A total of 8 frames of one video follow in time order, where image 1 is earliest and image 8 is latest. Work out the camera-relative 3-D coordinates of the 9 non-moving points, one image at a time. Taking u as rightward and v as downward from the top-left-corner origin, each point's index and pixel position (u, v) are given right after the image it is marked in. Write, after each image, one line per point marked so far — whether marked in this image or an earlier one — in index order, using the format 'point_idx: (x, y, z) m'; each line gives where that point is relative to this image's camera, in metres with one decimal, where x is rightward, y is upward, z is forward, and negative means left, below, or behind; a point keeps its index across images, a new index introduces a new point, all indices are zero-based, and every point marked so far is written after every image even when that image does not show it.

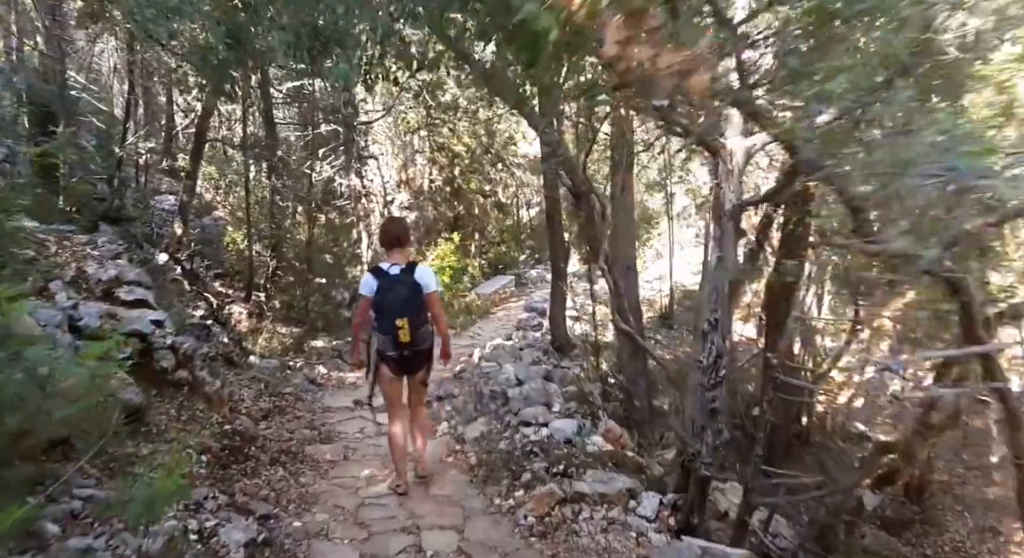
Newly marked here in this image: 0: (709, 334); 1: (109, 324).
0: (+1.3, -0.4, +4.2) m
1: (-2.8, -0.3, +4.3) m
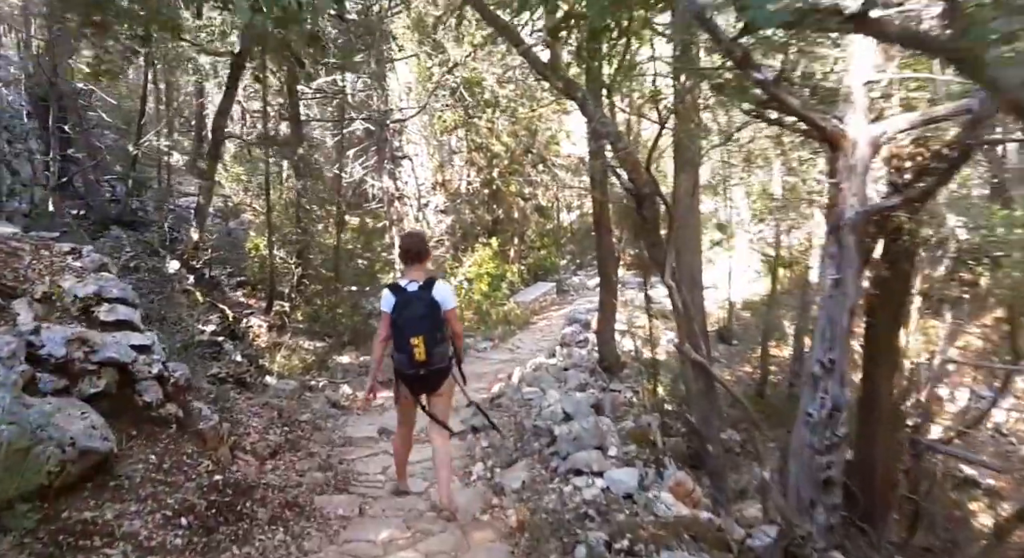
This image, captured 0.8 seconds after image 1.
0: (+1.6, -0.5, +3.2) m
1: (-2.5, -0.4, +3.6) m
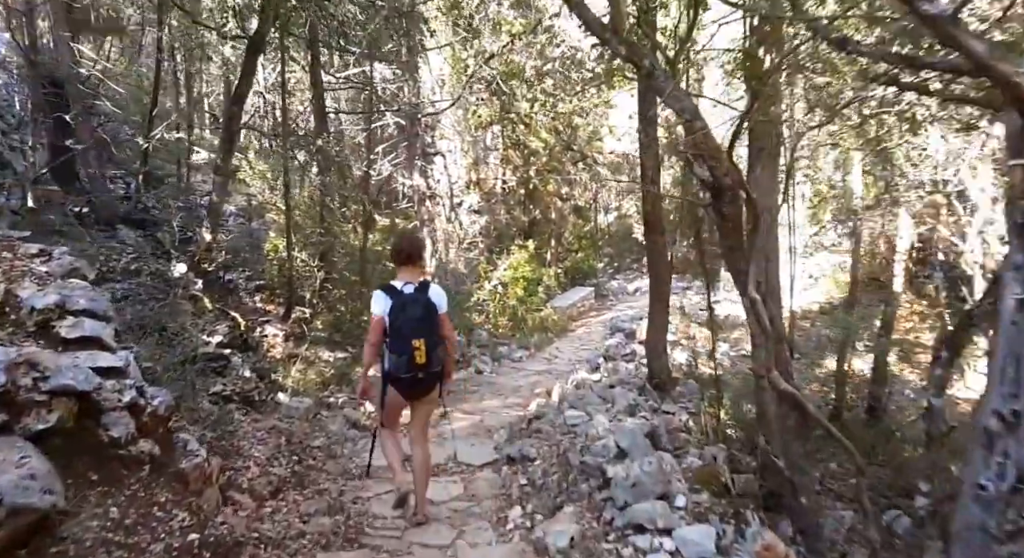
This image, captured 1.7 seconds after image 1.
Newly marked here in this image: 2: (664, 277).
0: (+1.8, -0.6, +2.3) m
1: (-2.3, -0.5, +2.9) m
2: (+1.7, 0.0, +7.1) m
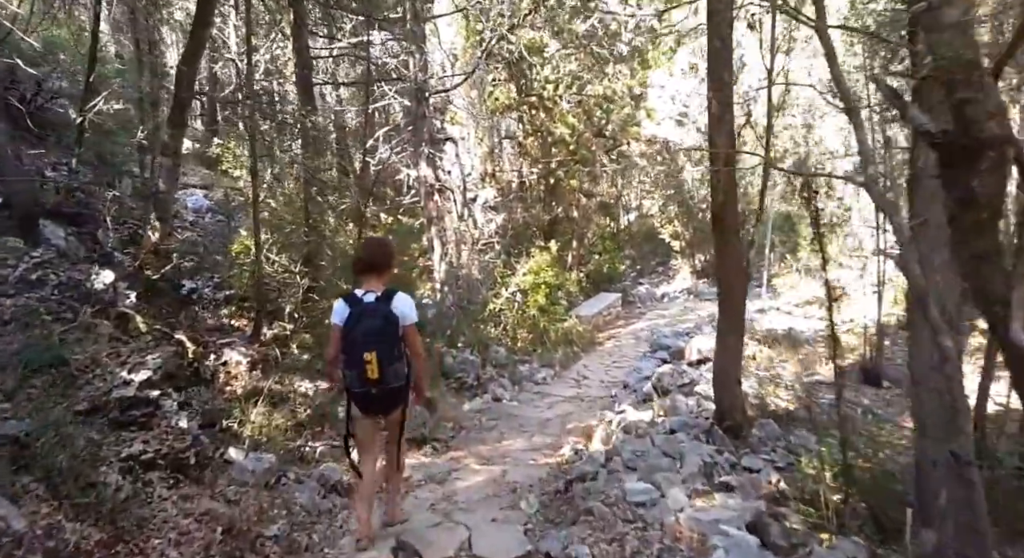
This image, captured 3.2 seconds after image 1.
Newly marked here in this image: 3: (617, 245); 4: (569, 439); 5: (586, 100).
0: (+2.0, -0.7, +0.7) m
1: (-2.1, -0.6, +1.3) m
2: (+2.0, -0.1, +5.4) m
3: (+2.7, +0.9, +15.9) m
4: (+0.6, -1.6, +6.3) m
5: (+1.4, +3.4, +11.7) m
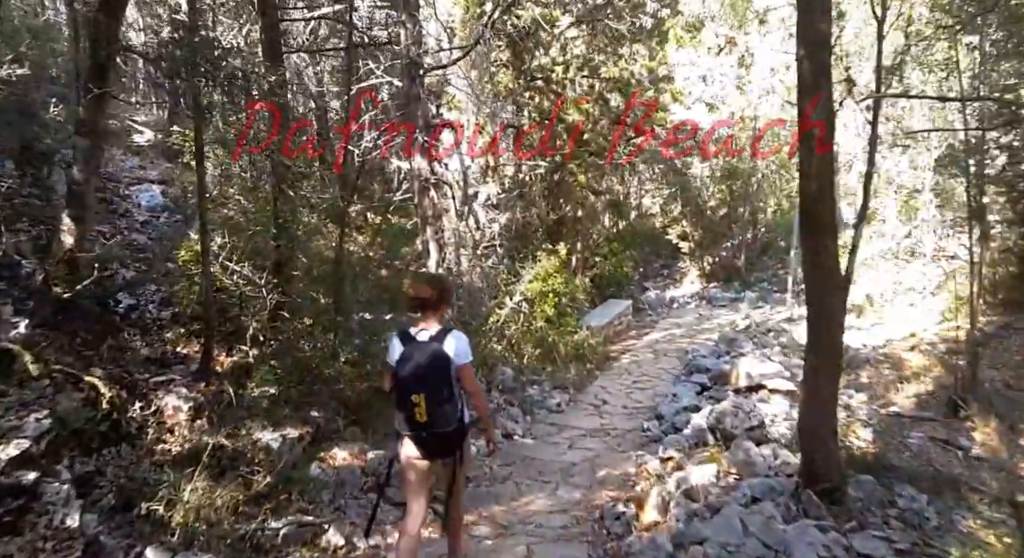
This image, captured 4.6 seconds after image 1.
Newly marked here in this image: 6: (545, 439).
0: (+2.3, -0.8, -0.6) m
1: (-1.8, -0.7, 0.0) m
2: (+2.2, -0.2, +4.2) m
3: (+2.7, +0.8, +14.7) m
4: (+0.8, -1.7, +5.0) m
5: (+1.5, +3.3, +10.4) m
6: (+0.3, -1.7, +6.6) m
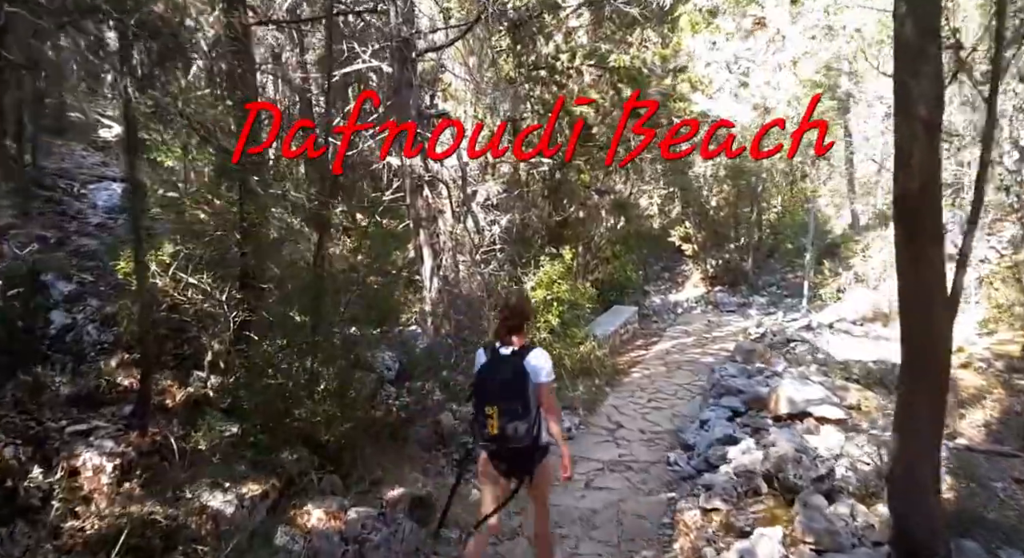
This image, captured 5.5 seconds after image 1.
0: (+2.4, -0.9, -1.5) m
1: (-1.6, -0.8, -1.0) m
2: (+2.3, -0.3, +3.3) m
3: (+2.6, +0.7, +13.8) m
4: (+0.8, -1.9, +4.1) m
5: (+1.5, +3.2, +9.5) m
6: (+0.4, -1.8, +5.7) m
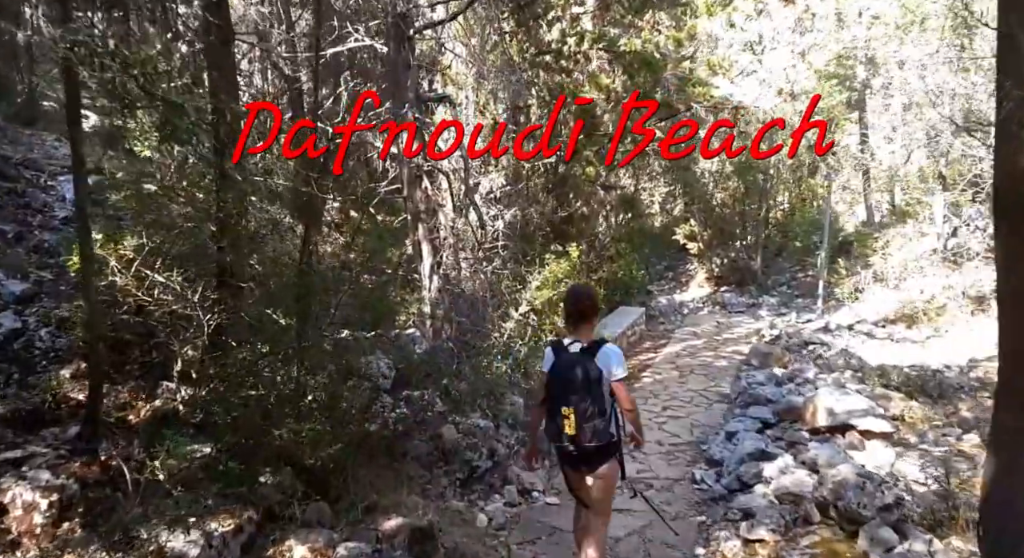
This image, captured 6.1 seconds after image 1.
0: (+2.6, -0.9, -2.0) m
1: (-1.5, -0.8, -1.5) m
2: (+2.4, -0.3, +2.7) m
3: (+2.6, +0.7, +13.3) m
4: (+0.9, -1.8, +3.6) m
5: (+1.5, +3.2, +9.0) m
6: (+0.5, -1.8, +5.1) m
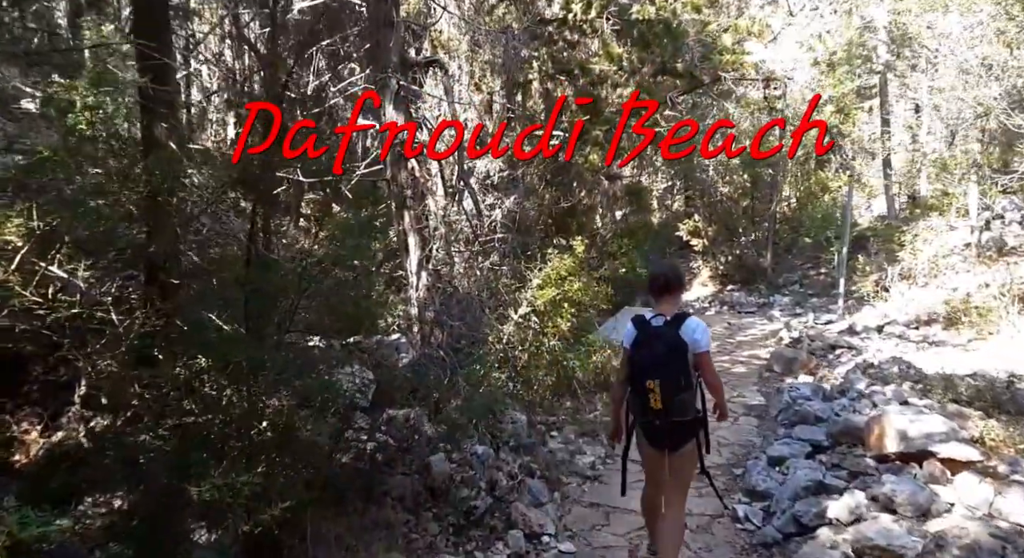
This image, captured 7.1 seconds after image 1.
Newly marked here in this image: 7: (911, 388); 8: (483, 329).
0: (+2.7, -0.9, -2.9) m
1: (-1.4, -0.8, -2.5) m
2: (+2.4, -0.3, +1.8) m
3: (+2.5, +0.7, +12.3) m
4: (+1.0, -1.8, +2.6) m
5: (+1.5, +3.2, +8.1) m
6: (+0.5, -1.8, +4.2) m
7: (+3.4, -0.9, +5.3) m
8: (-0.3, -0.5, +6.2) m
